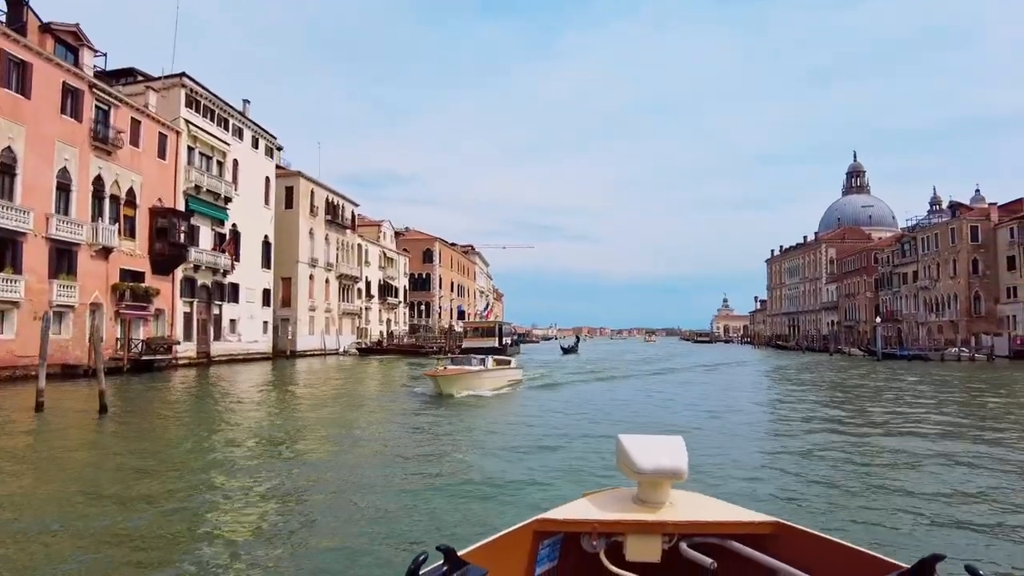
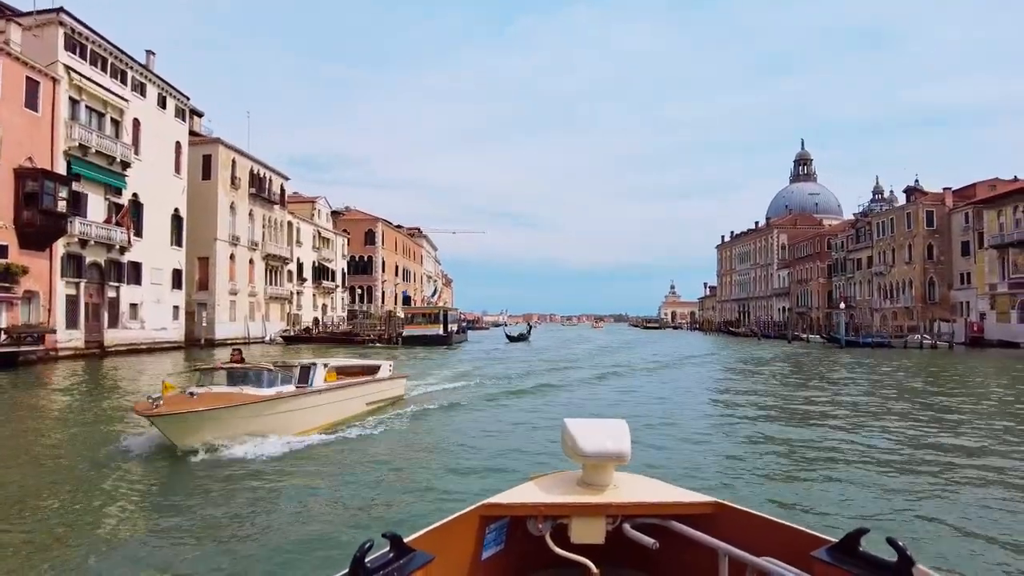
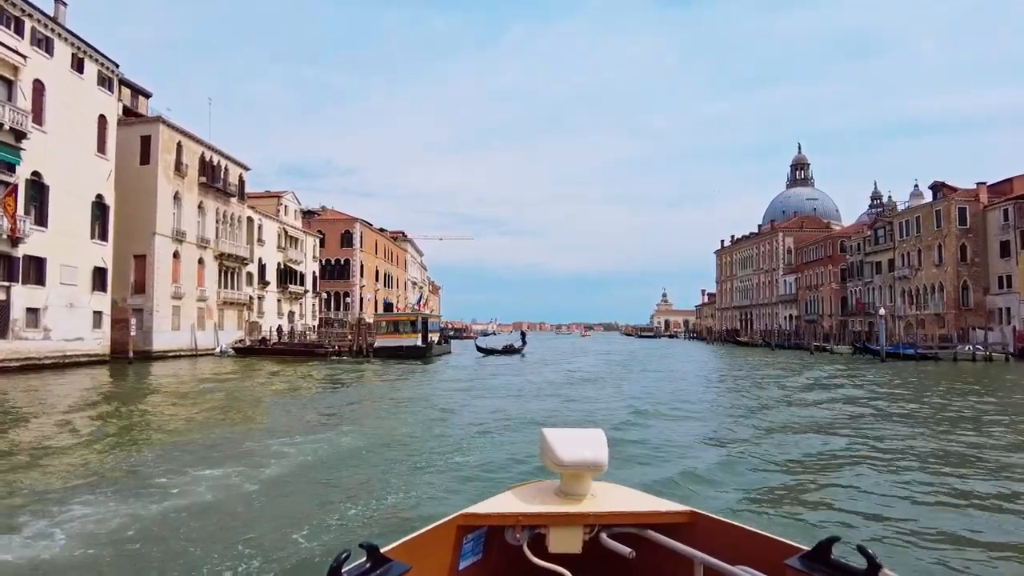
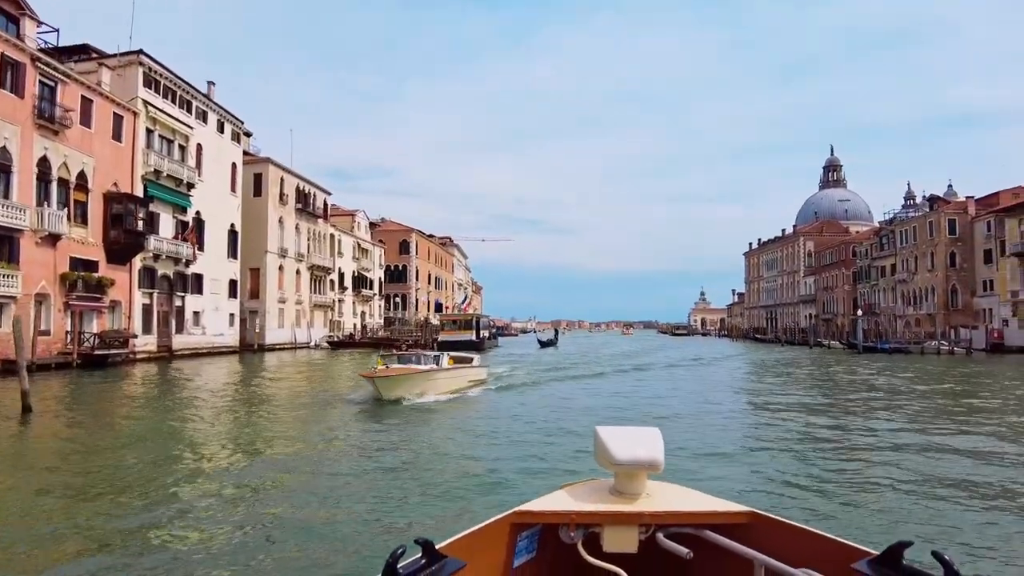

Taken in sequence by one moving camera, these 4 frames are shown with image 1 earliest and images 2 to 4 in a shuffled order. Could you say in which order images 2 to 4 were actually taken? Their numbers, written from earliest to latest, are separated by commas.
4, 2, 3
